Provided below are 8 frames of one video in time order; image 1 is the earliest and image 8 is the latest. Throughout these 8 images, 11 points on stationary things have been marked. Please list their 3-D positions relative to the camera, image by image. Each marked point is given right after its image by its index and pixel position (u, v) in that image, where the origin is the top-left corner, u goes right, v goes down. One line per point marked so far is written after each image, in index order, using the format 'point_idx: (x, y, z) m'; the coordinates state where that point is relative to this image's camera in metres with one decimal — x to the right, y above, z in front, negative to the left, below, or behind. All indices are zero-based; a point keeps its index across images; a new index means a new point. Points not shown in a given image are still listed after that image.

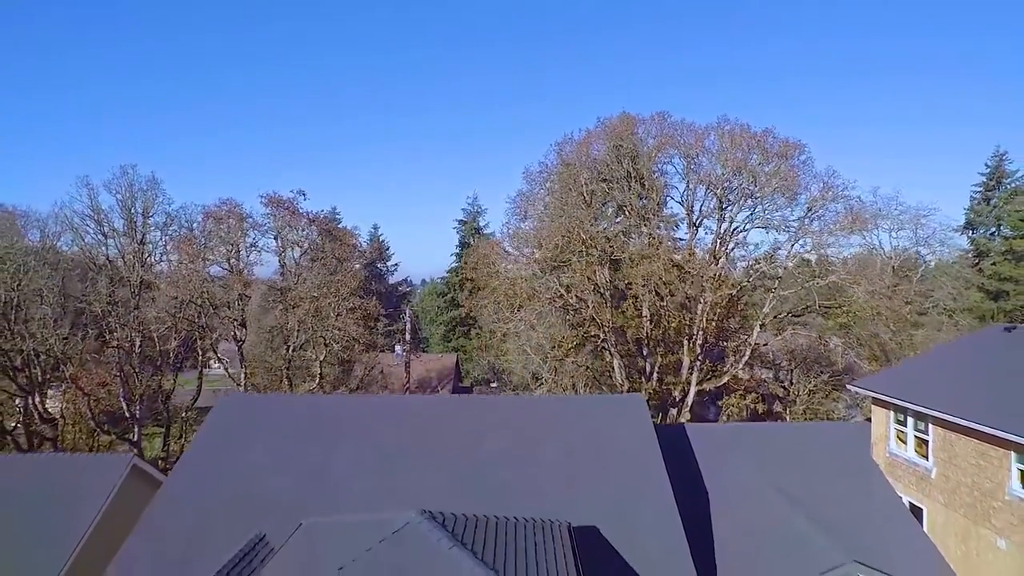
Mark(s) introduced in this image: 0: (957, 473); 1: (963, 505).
0: (+9.6, -3.9, +15.4) m
1: (+9.6, -4.6, +15.2) m
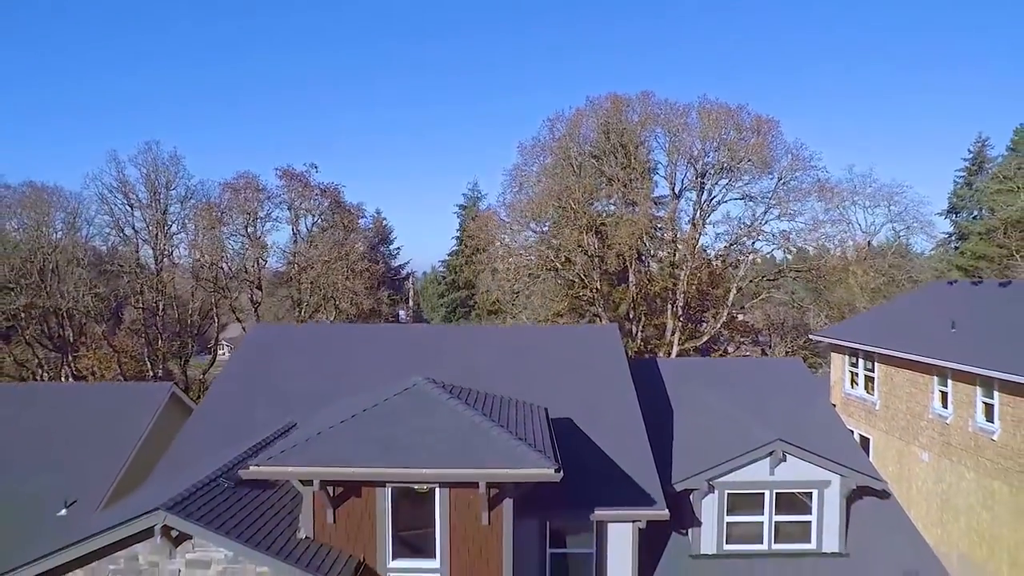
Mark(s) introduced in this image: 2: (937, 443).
0: (+9.4, -2.8, +17.5) m
1: (+9.4, -3.4, +17.3) m
2: (+9.4, -3.4, +15.7) m
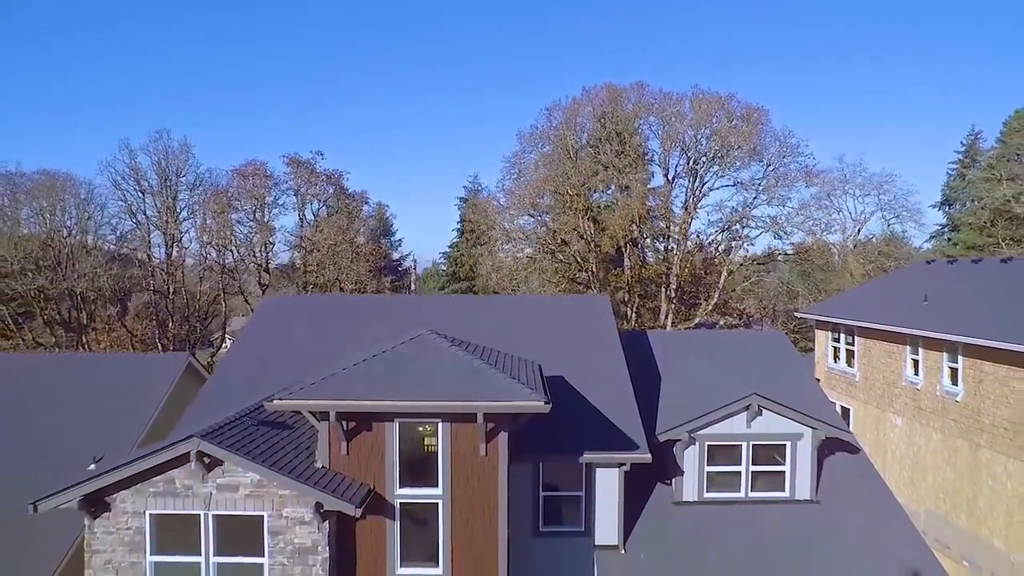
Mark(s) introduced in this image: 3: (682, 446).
0: (+9.4, -2.2, +18.4) m
1: (+9.3, -2.8, +18.3) m
2: (+9.3, -2.8, +16.7) m
3: (+3.0, -2.8, +12.7) m
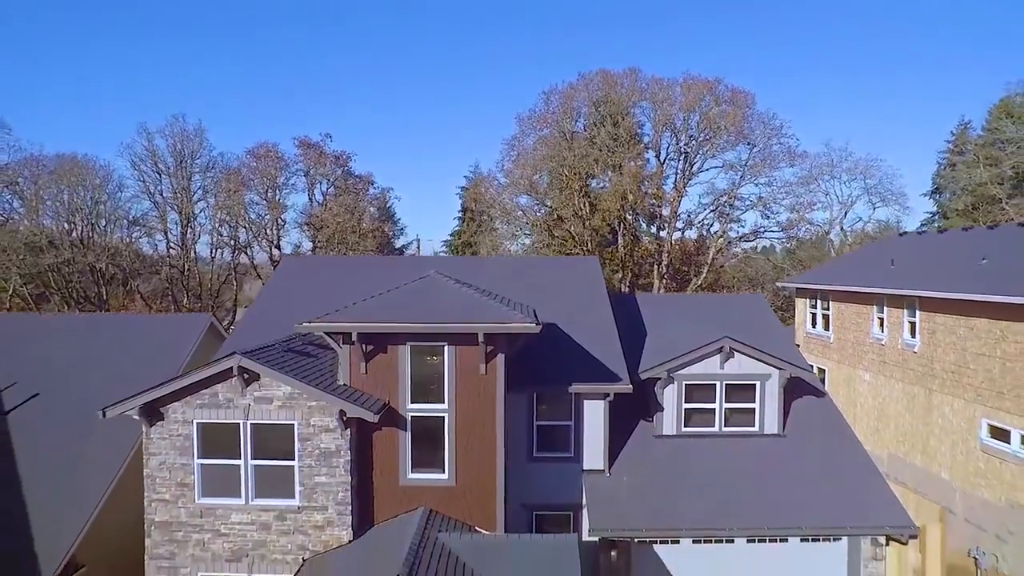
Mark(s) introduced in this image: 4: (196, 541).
0: (+9.3, -1.2, +19.9) m
1: (+9.3, -1.9, +19.7) m
2: (+9.3, -1.9, +18.1) m
3: (+3.0, -1.9, +14.1) m
4: (-4.7, -3.8, +10.5) m
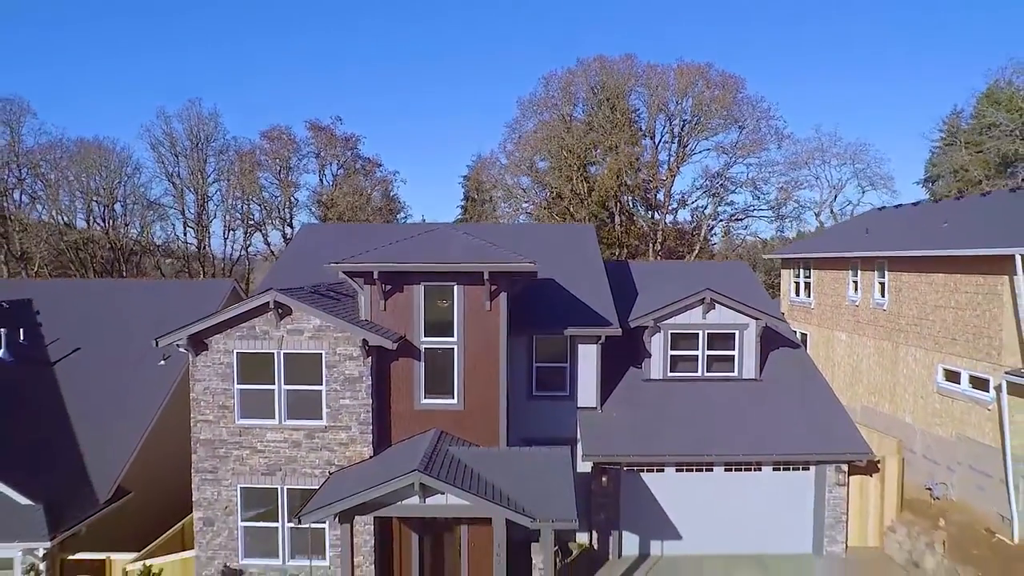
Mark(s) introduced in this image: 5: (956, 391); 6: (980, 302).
0: (+9.4, -0.3, +21.3) m
1: (+9.3, -1.0, +21.1) m
2: (+9.3, -1.0, +19.5) m
3: (+3.0, -1.0, +15.5) m
4: (-4.7, -2.9, +12.0) m
5: (+9.3, -2.2, +14.8) m
6: (+9.3, -0.3, +14.2) m
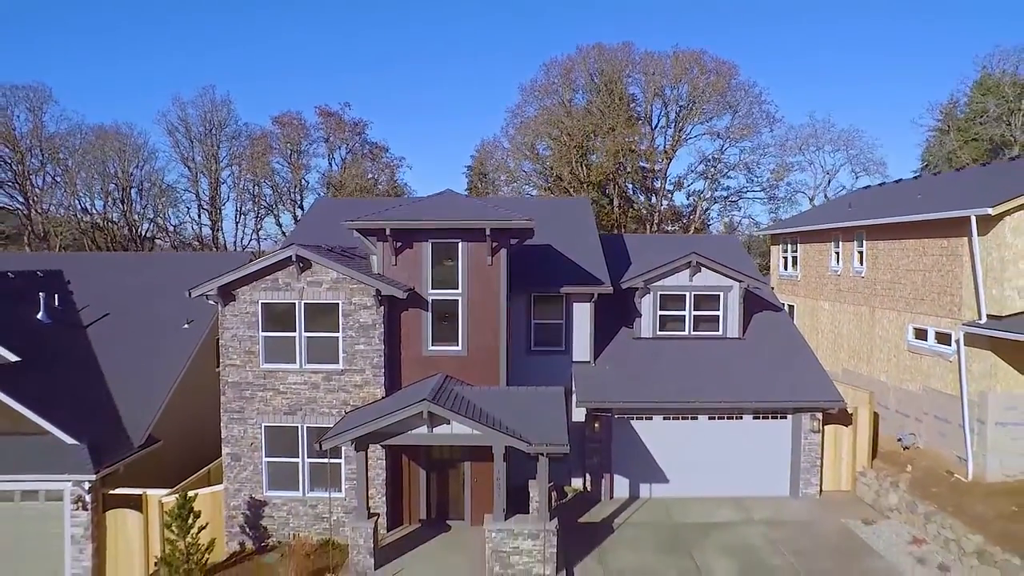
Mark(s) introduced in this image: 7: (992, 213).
0: (+9.4, +0.6, +22.4) m
1: (+9.4, -0.1, +22.3) m
2: (+9.4, -0.1, +20.7) m
3: (+3.0, -0.2, +16.7) m
4: (-4.7, -2.1, +13.3) m
5: (+9.3, -1.3, +16.0) m
6: (+9.3, +0.5, +15.3) m
7: (+9.0, +1.4, +13.3) m
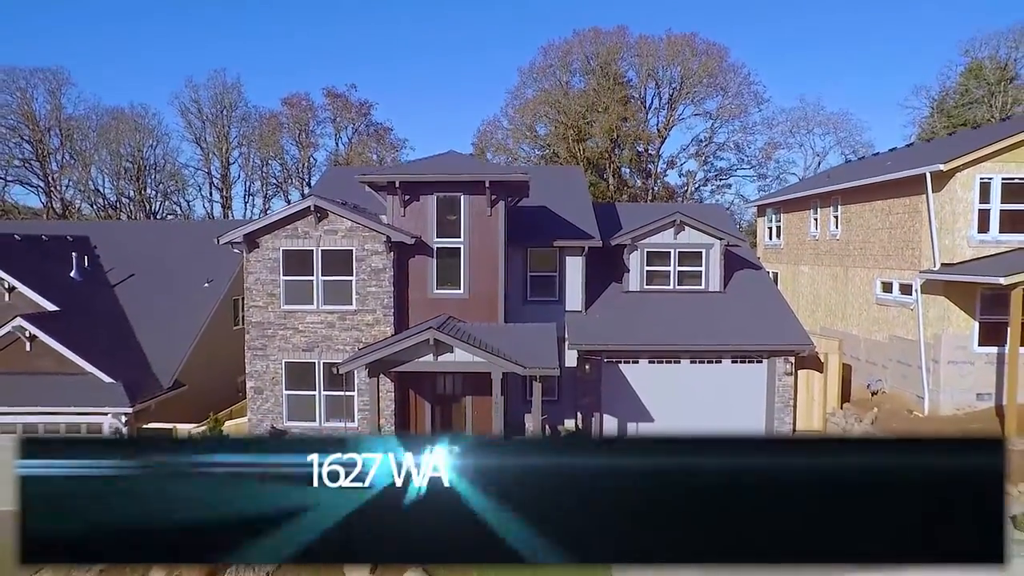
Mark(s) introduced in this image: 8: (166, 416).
0: (+9.3, +1.7, +23.8) m
1: (+9.3, +1.0, +23.6) m
2: (+9.3, +1.0, +22.0) m
3: (+3.0, +0.9, +18.1) m
4: (-4.8, -1.0, +14.7) m
5: (+9.2, -0.3, +17.4) m
6: (+9.3, +1.6, +16.7) m
7: (+8.9, +2.5, +14.6) m
8: (-8.5, -3.1, +17.4) m
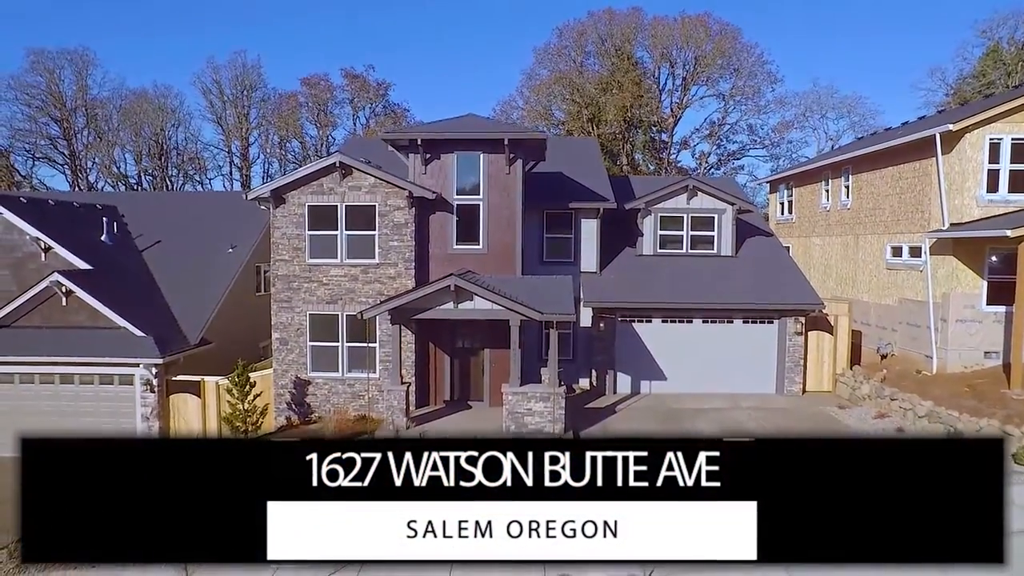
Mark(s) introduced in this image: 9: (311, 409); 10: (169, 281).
0: (+9.9, +2.6, +24.1) m
1: (+9.8, +1.9, +23.9) m
2: (+9.8, +1.9, +22.3) m
3: (+3.4, +1.9, +18.5) m
4: (-4.4, 0.0, +15.2) m
5: (+9.6, +0.6, +17.7) m
6: (+9.7, +2.5, +17.0) m
7: (+9.3, +3.3, +14.9) m
8: (-8.1, -2.1, +18.0) m
9: (-4.3, -2.6, +15.4) m
10: (-9.5, +0.2, +19.7) m
